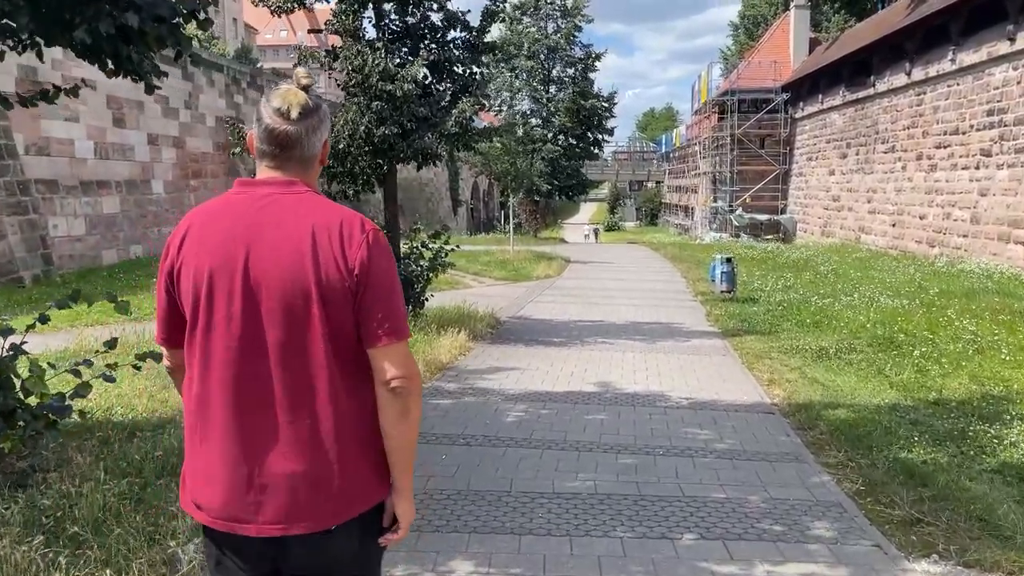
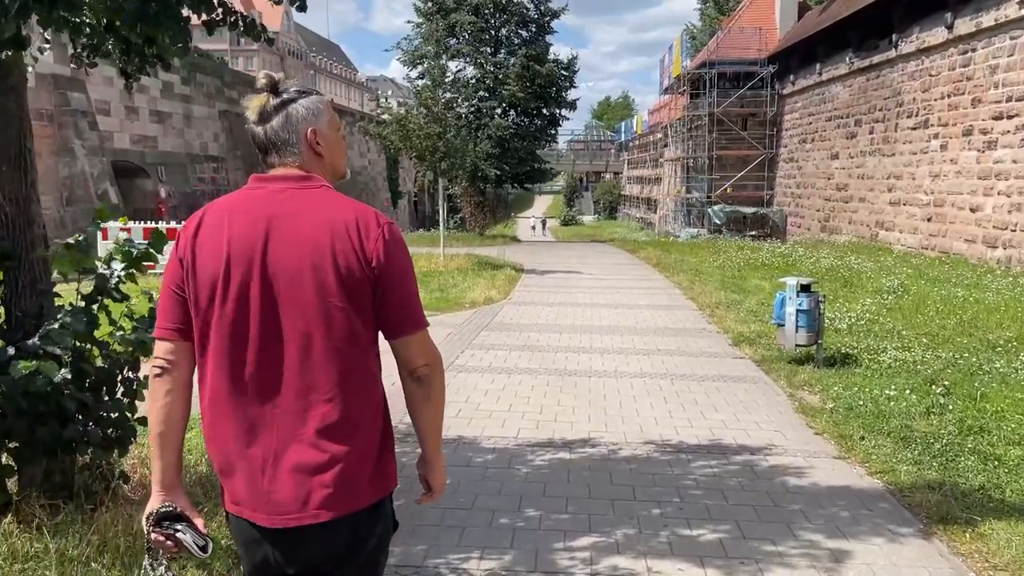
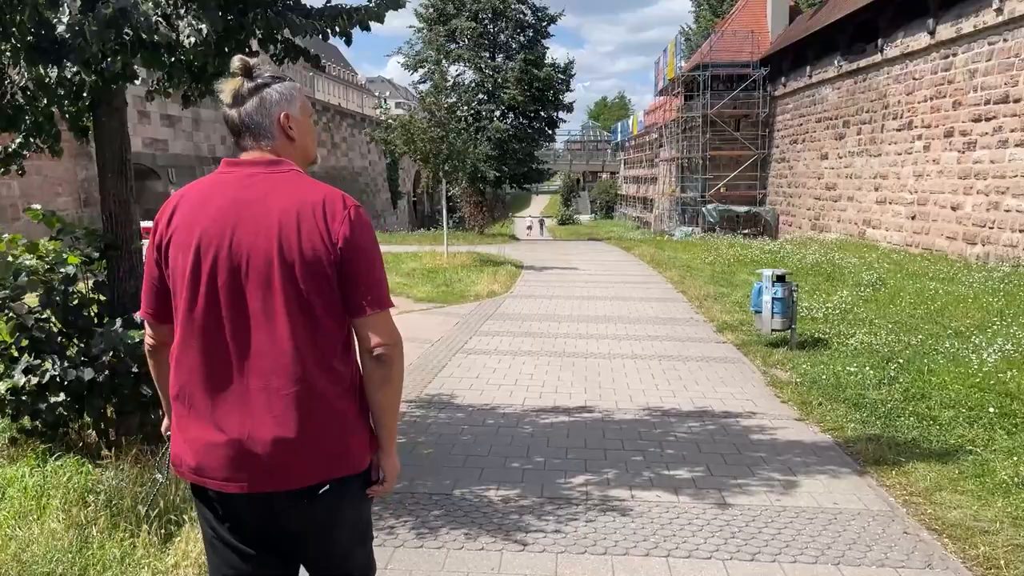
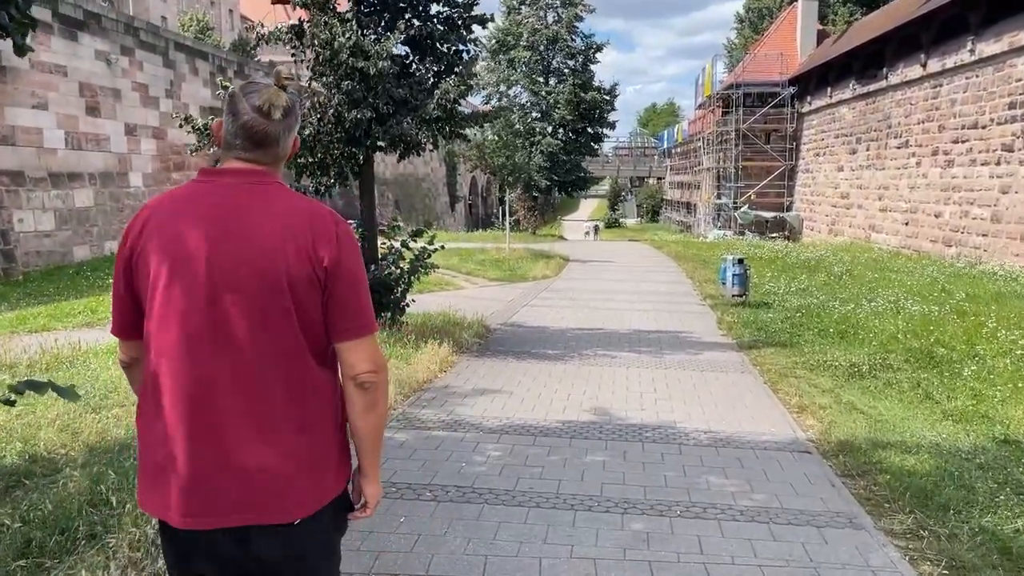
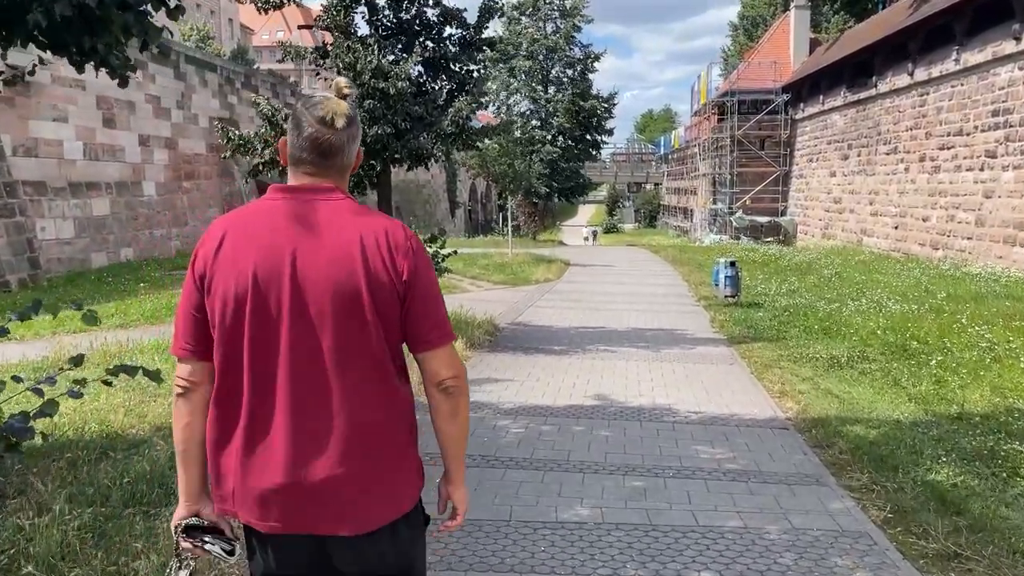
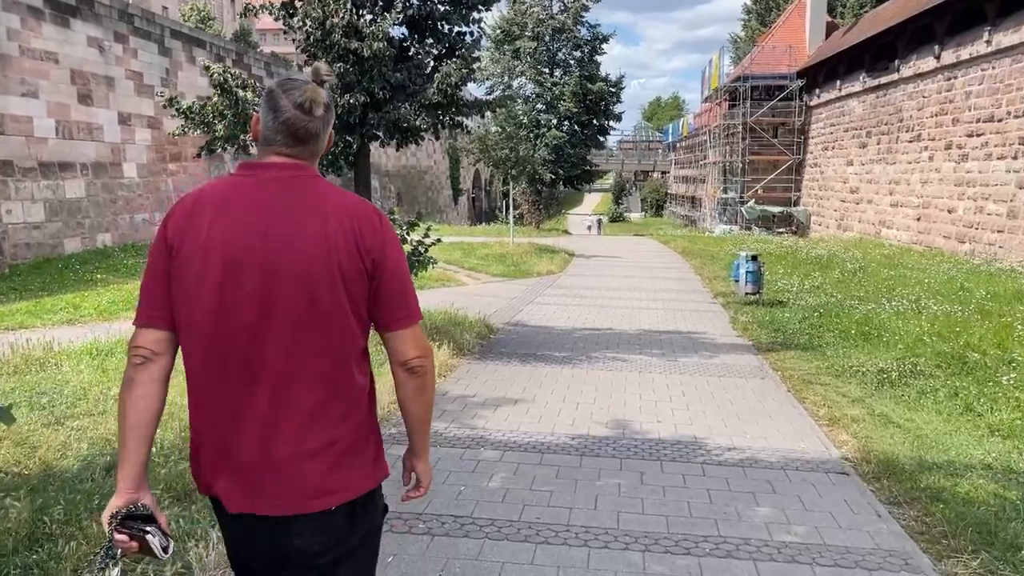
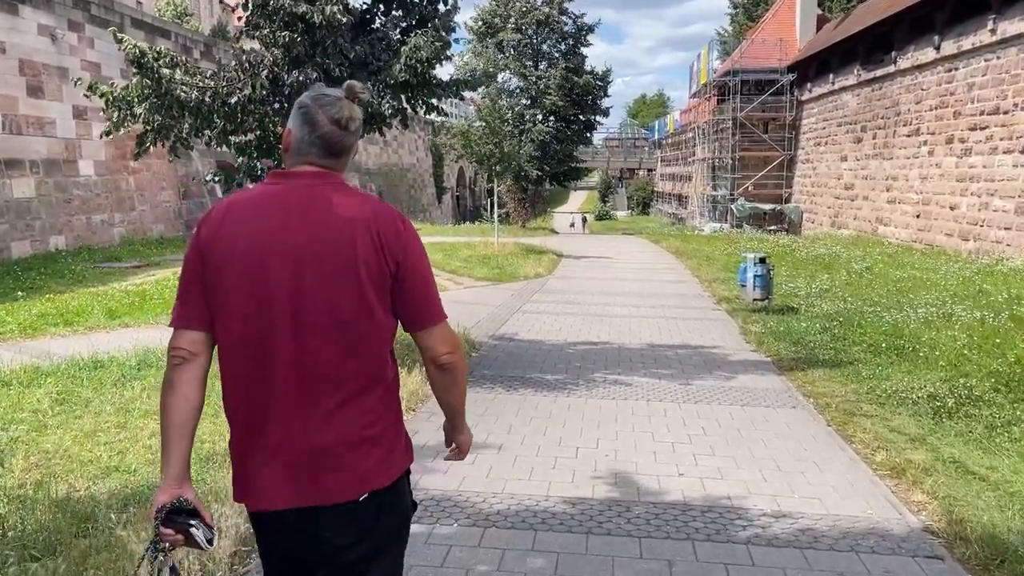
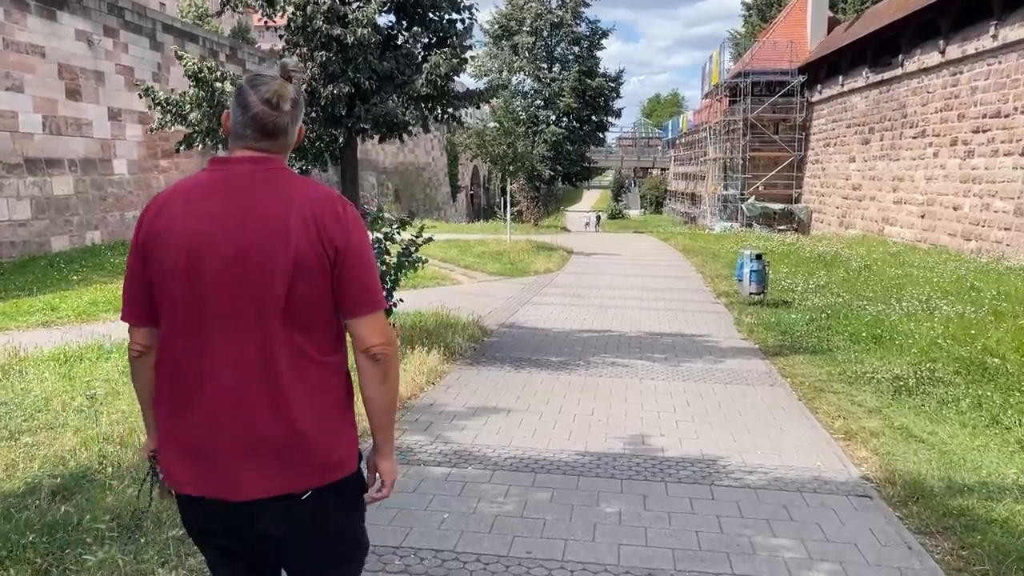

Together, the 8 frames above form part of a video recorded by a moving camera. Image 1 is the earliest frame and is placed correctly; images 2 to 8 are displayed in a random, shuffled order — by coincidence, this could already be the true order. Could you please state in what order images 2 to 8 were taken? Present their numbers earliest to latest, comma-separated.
5, 4, 6, 8, 7, 3, 2
